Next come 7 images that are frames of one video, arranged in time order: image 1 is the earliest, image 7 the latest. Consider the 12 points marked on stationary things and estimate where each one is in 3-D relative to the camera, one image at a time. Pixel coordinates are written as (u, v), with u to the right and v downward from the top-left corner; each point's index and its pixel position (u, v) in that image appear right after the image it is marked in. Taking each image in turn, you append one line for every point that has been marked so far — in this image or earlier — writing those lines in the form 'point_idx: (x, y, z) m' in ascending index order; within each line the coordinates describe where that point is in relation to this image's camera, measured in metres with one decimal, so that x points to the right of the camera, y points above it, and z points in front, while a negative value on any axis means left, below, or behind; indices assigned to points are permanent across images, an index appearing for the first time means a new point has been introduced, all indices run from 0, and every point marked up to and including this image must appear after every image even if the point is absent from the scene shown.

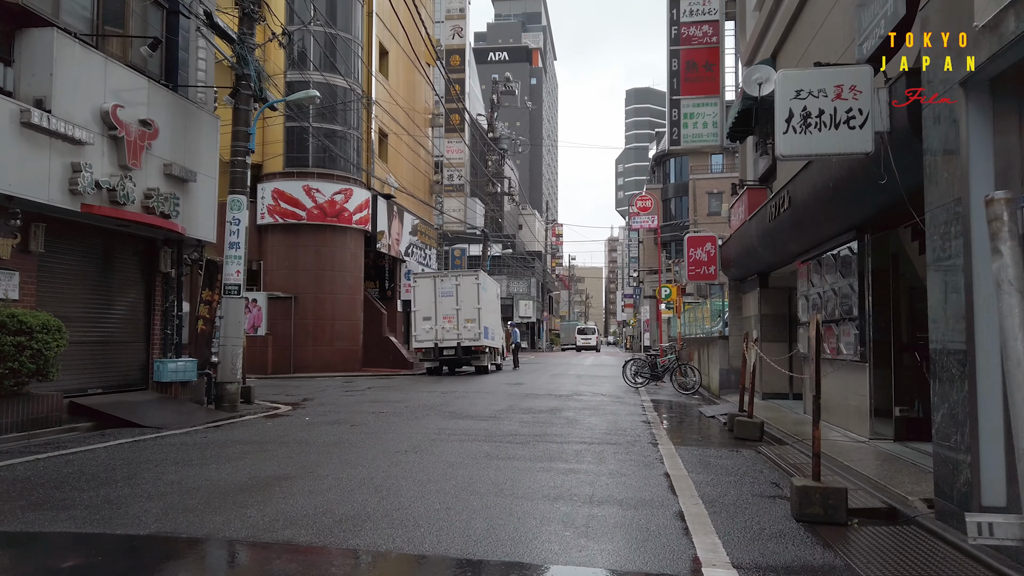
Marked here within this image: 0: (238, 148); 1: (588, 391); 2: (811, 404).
0: (-5.4, +2.8, +14.2) m
1: (+2.1, -2.8, +19.4) m
2: (+5.0, -2.0, +12.0) m
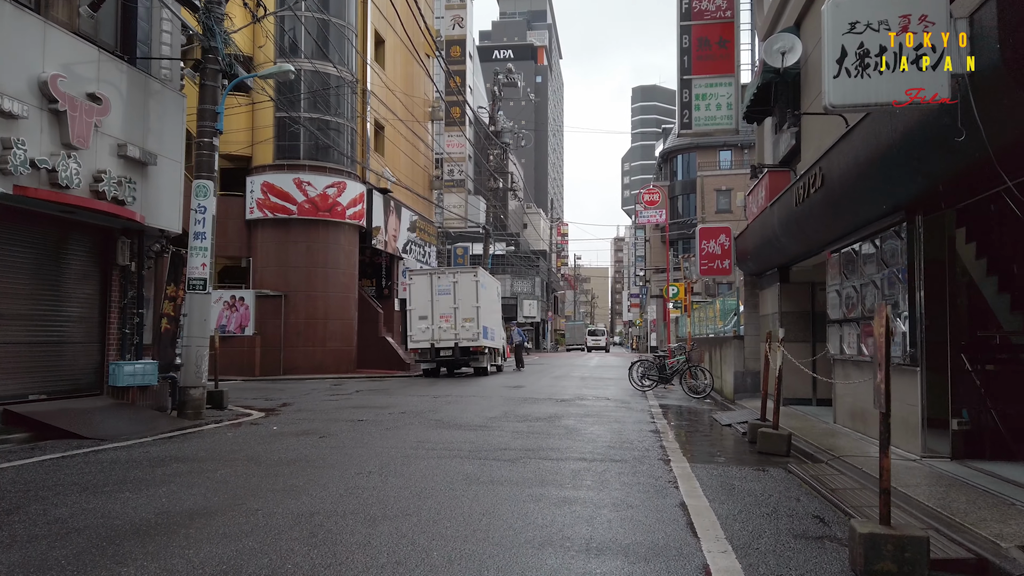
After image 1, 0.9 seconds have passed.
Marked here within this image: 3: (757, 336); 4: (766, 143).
0: (-5.5, +2.9, +12.9) m
1: (+2.0, -2.7, +18.0) m
2: (+4.9, -1.8, +10.5) m
3: (+5.6, -1.1, +16.5) m
4: (+5.6, +3.2, +15.7) m
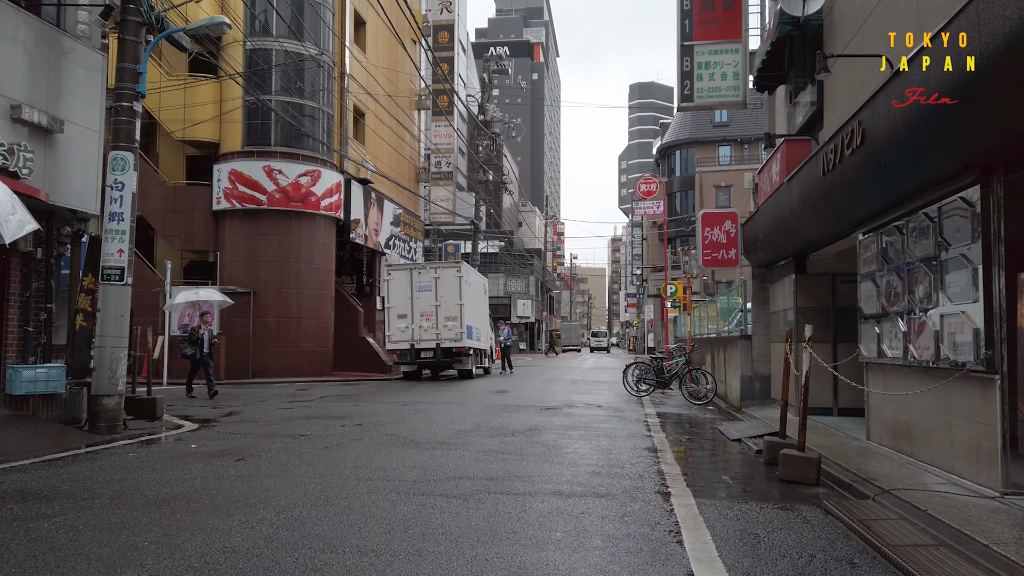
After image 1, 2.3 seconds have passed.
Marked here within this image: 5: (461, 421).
0: (-5.9, +3.0, +11.0) m
1: (+1.6, -2.6, +16.1) m
2: (+4.5, -1.7, +8.7) m
3: (+5.2, -1.0, +14.7) m
4: (+5.2, +3.4, +13.9) m
5: (-0.9, -2.2, +12.0) m
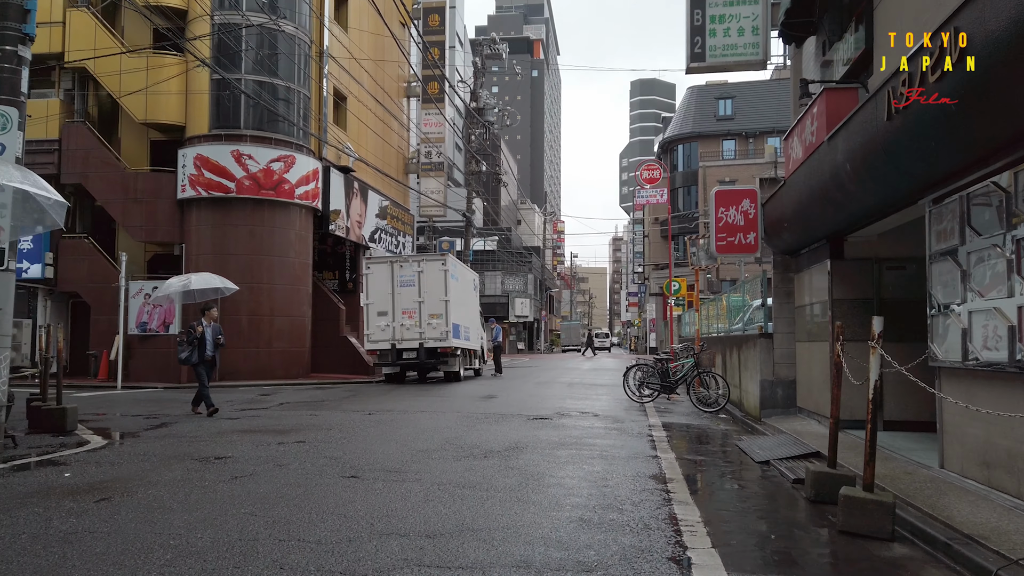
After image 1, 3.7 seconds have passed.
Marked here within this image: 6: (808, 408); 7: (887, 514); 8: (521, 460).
0: (-6.3, +3.2, +8.9) m
1: (+1.2, -2.4, +14.0) m
2: (+4.1, -1.5, +6.6) m
3: (+4.9, -0.8, +12.6) m
4: (+4.8, +3.5, +11.8) m
5: (-1.2, -2.1, +9.9) m
6: (+4.8, -2.0, +11.6) m
7: (+2.7, -1.6, +5.2) m
8: (+0.1, -2.0, +8.2) m
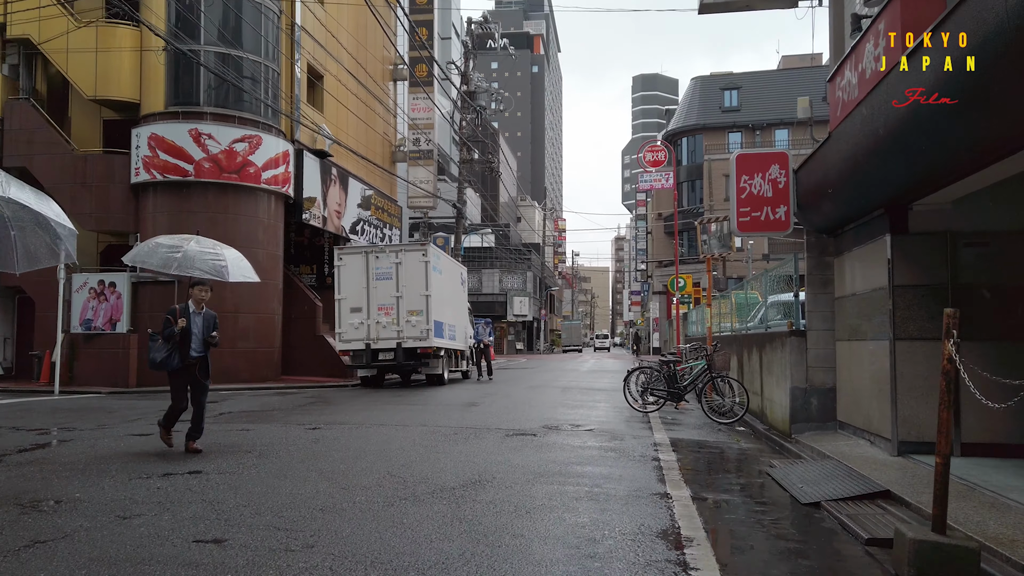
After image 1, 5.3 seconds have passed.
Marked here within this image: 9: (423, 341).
0: (-6.6, +3.4, +6.6) m
1: (+0.9, -2.2, +11.8) m
2: (+3.7, -1.3, +4.3) m
3: (+4.5, -0.6, +10.3) m
4: (+4.5, +3.7, +9.5) m
5: (-1.6, -1.9, +7.7) m
6: (+4.4, -1.8, +9.3) m
7: (+2.3, -1.4, +2.9) m
8: (-0.3, -1.8, +5.9) m
9: (-2.5, -1.5, +20.1) m
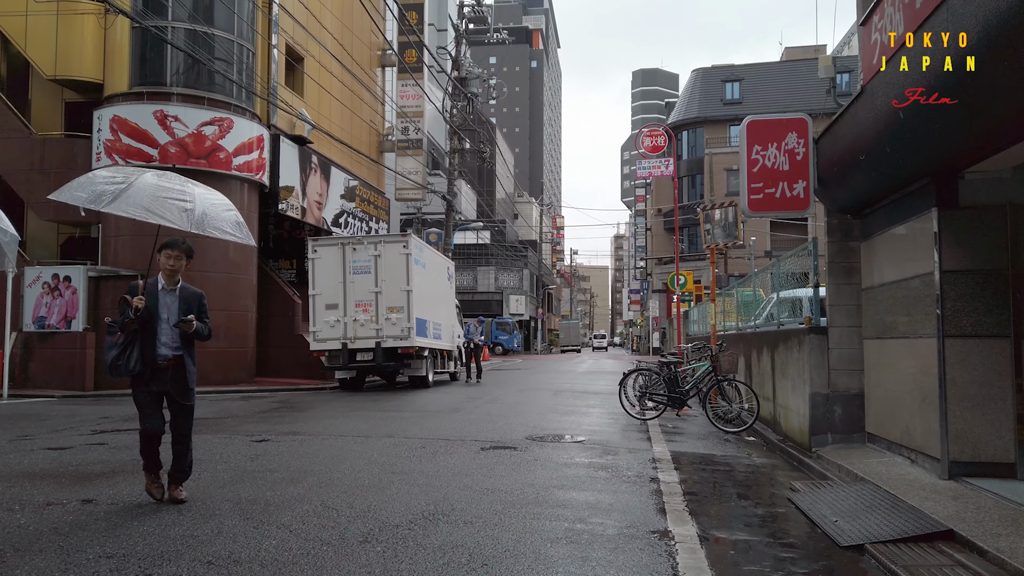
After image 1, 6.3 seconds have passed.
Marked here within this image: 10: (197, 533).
0: (-6.9, +3.5, +5.2) m
1: (+0.6, -2.1, +10.4) m
2: (+3.4, -1.2, +2.9) m
3: (+4.2, -0.5, +8.9) m
4: (+4.2, +3.9, +8.1) m
5: (-1.9, -1.8, +6.3) m
6: (+4.1, -1.7, +7.9) m
7: (+2.1, -1.3, +1.5) m
8: (-0.6, -1.7, +4.5) m
9: (-2.8, -1.3, +18.7) m
10: (-2.1, -1.6, +4.9) m
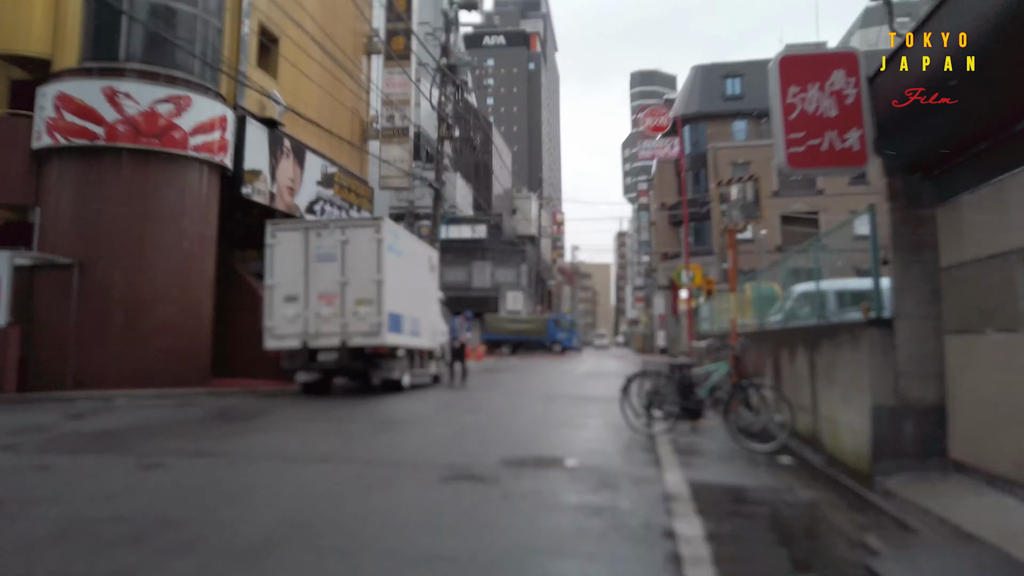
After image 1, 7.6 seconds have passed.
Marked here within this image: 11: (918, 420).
0: (-7.3, +3.7, +3.2) m
1: (+0.3, -1.9, +8.2) m
2: (+3.1, -1.0, +0.8) m
3: (+3.9, -0.3, +6.7) m
4: (+3.8, +4.0, +6.0) m
5: (-2.2, -1.6, +4.2) m
6: (+3.8, -1.5, +5.8) m
7: (+1.7, -1.1, -0.6) m
8: (-0.9, -1.5, +2.4) m
9: (-3.0, -1.2, +16.6) m
10: (-2.5, -1.5, +2.8) m
11: (+3.8, -1.2, +6.6) m
